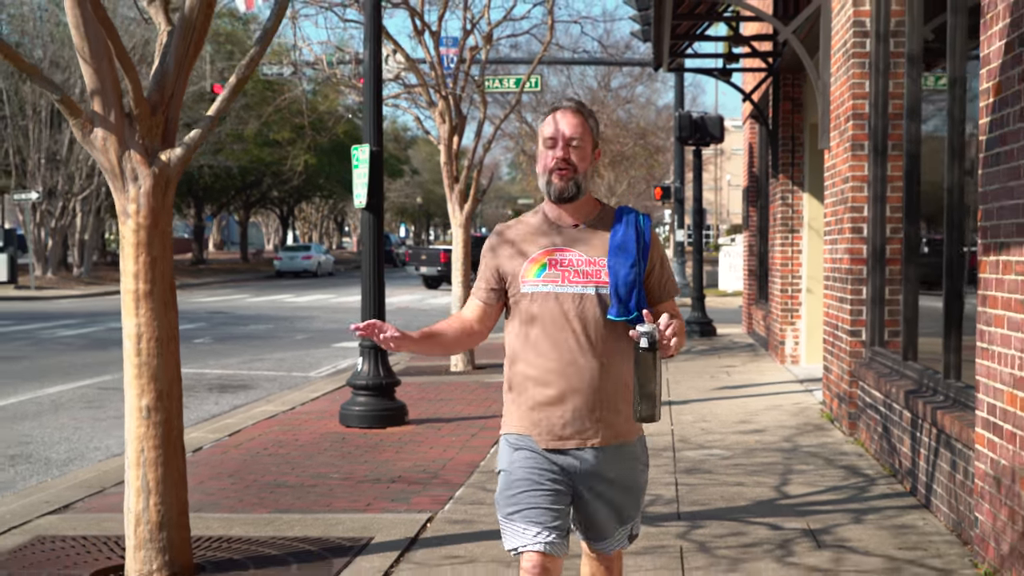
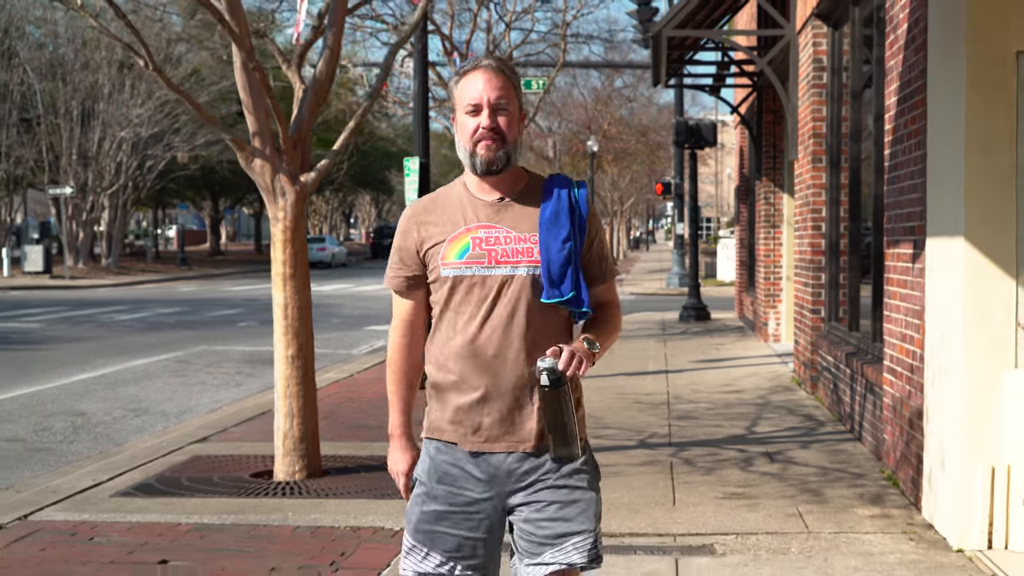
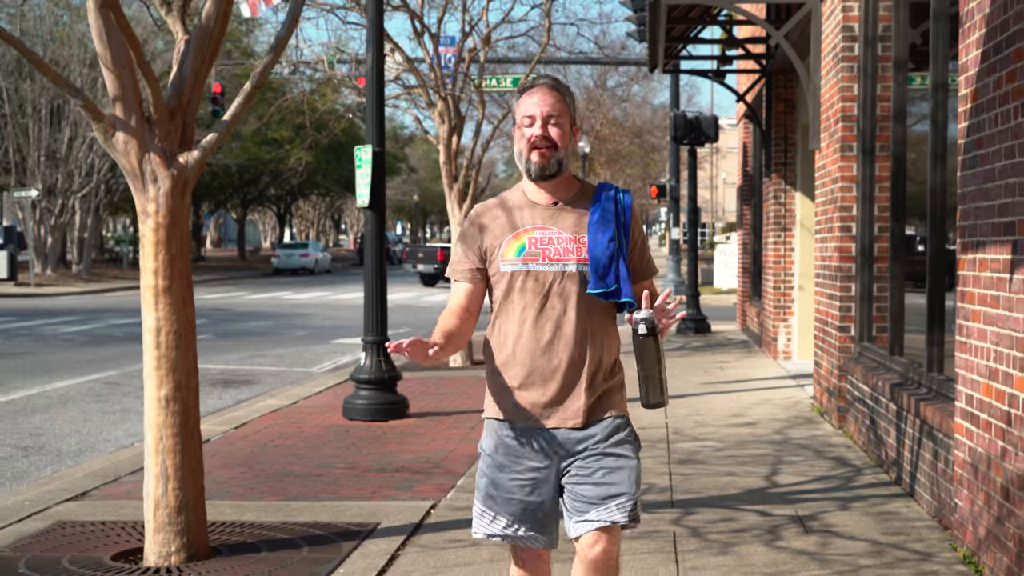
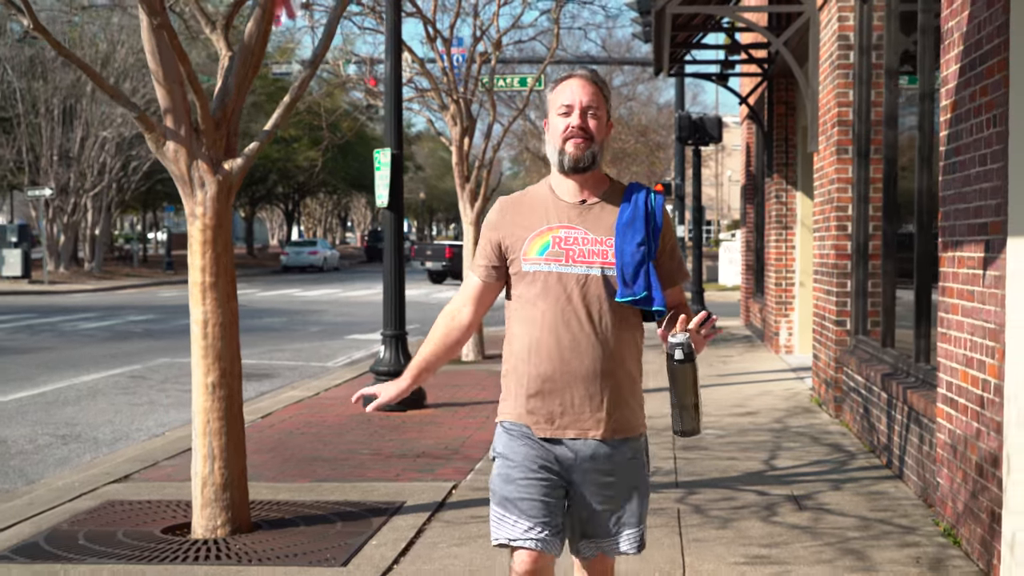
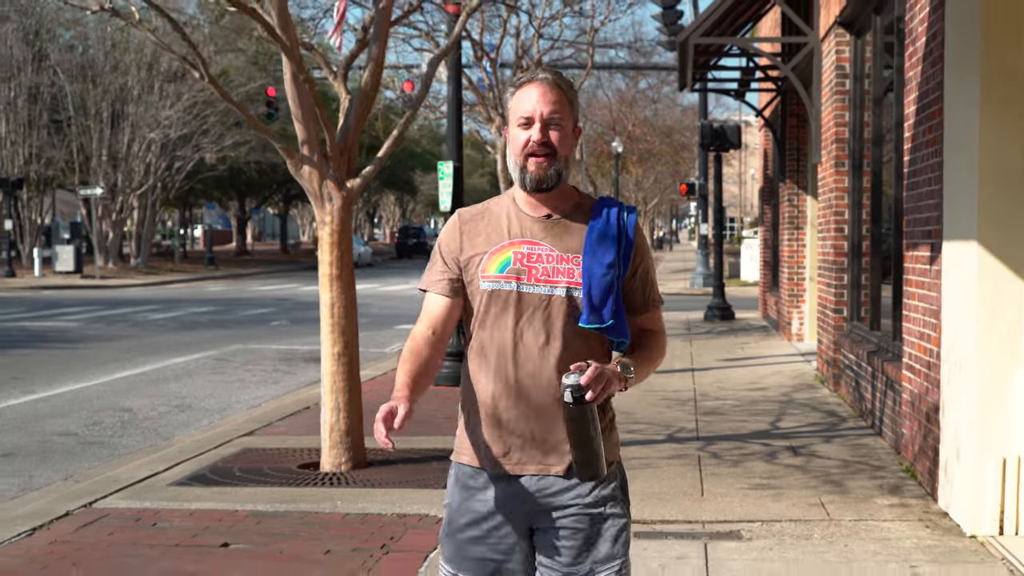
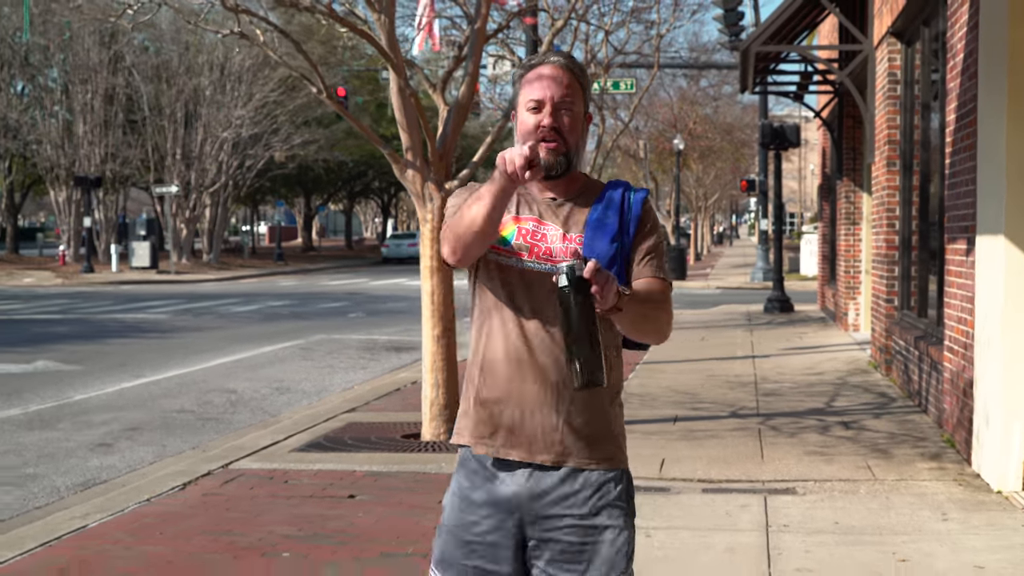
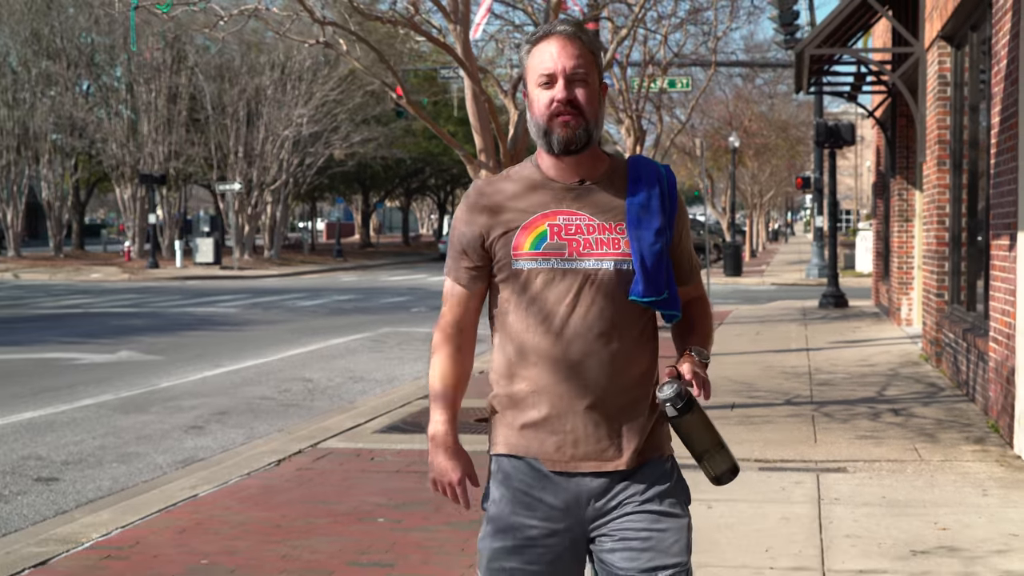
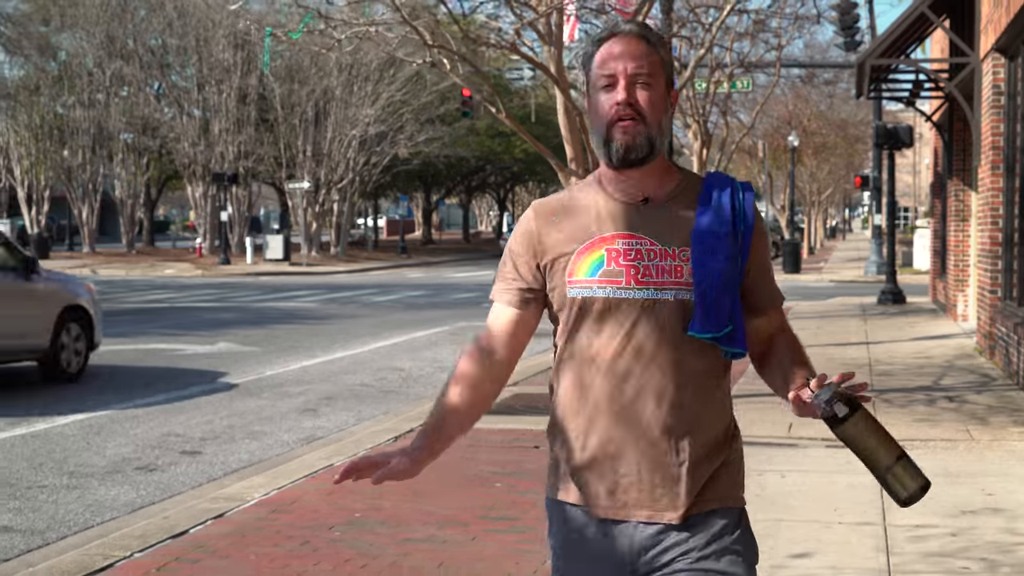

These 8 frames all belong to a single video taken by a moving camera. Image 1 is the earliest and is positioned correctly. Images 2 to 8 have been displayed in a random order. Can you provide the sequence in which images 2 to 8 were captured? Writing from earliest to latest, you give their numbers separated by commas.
3, 4, 2, 5, 6, 7, 8
